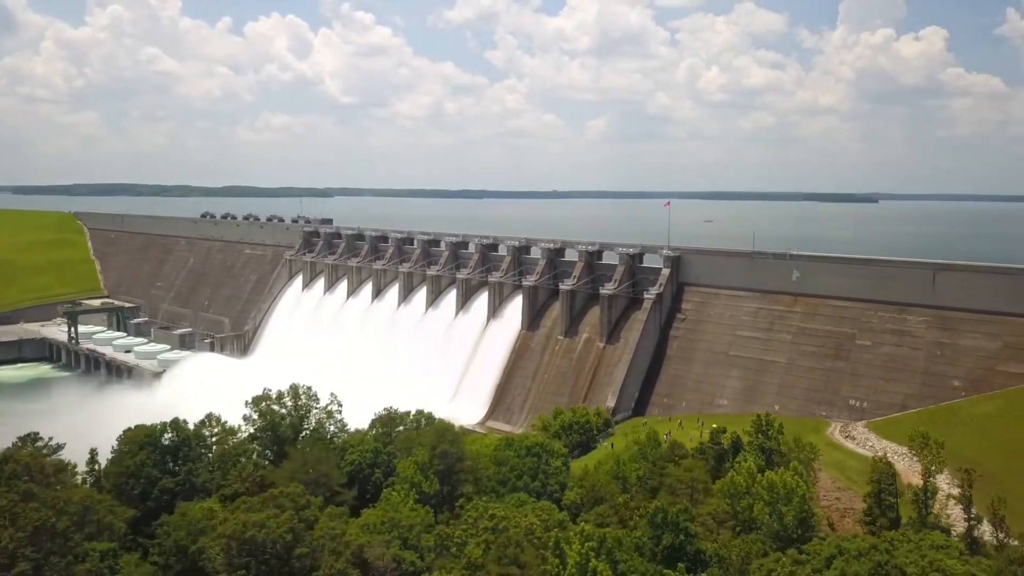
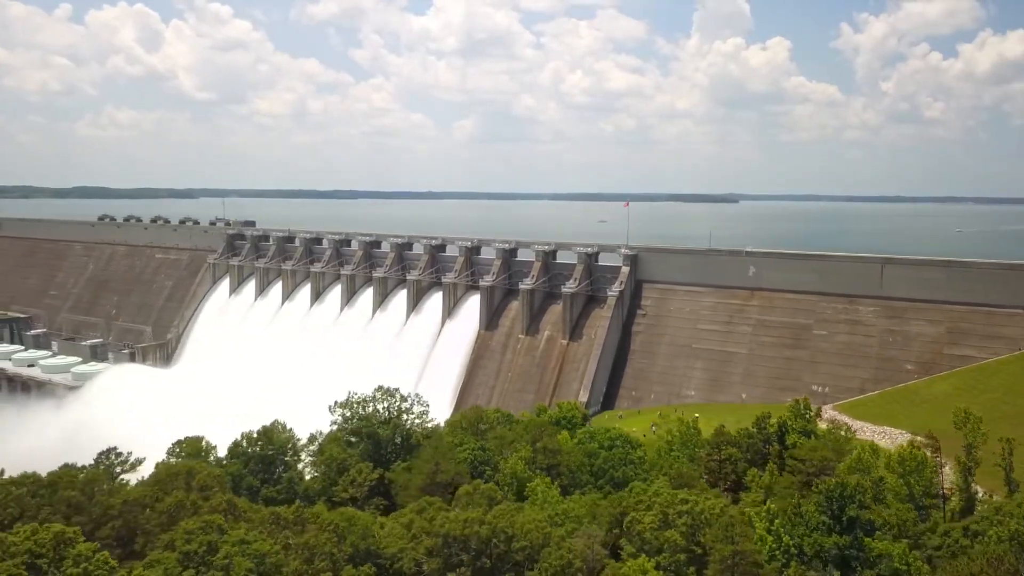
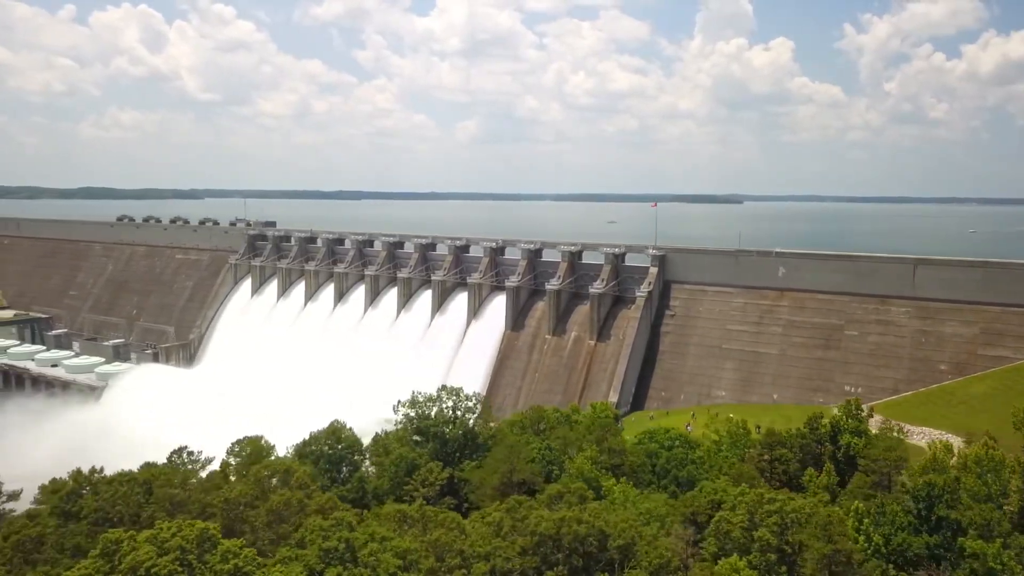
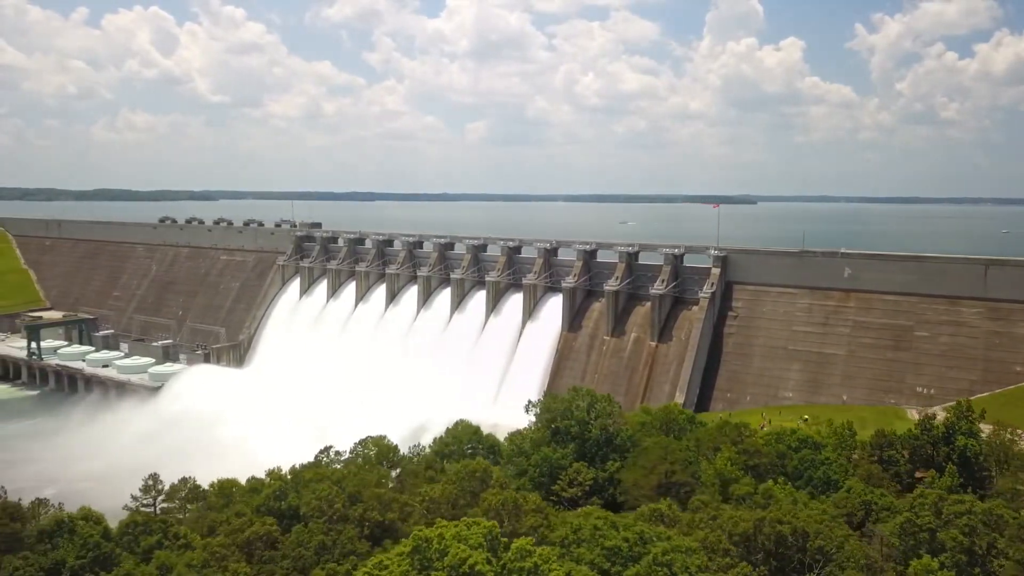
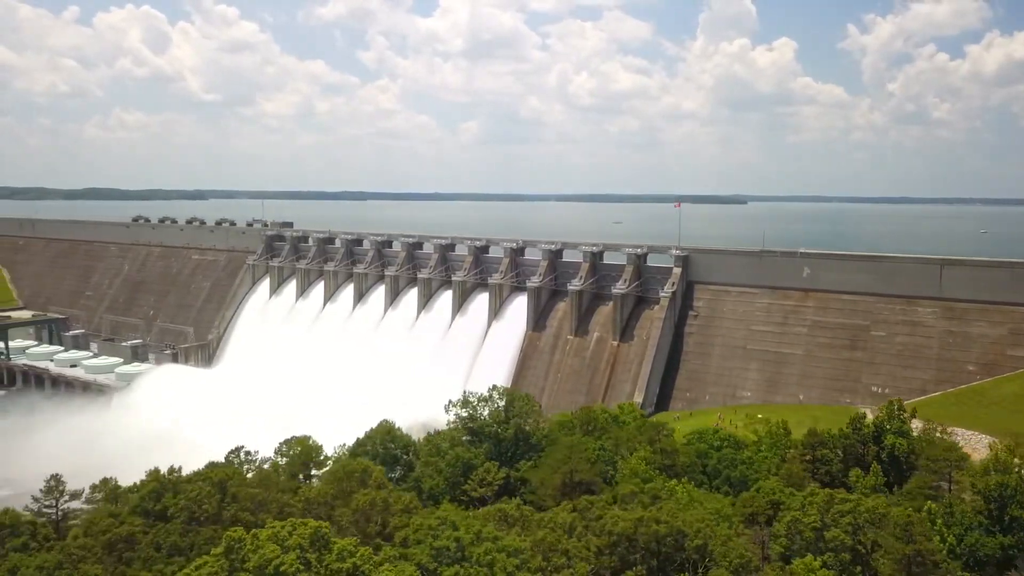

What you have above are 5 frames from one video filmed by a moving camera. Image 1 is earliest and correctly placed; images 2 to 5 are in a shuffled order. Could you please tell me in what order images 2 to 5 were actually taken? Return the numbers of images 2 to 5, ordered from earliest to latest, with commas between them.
2, 3, 5, 4
